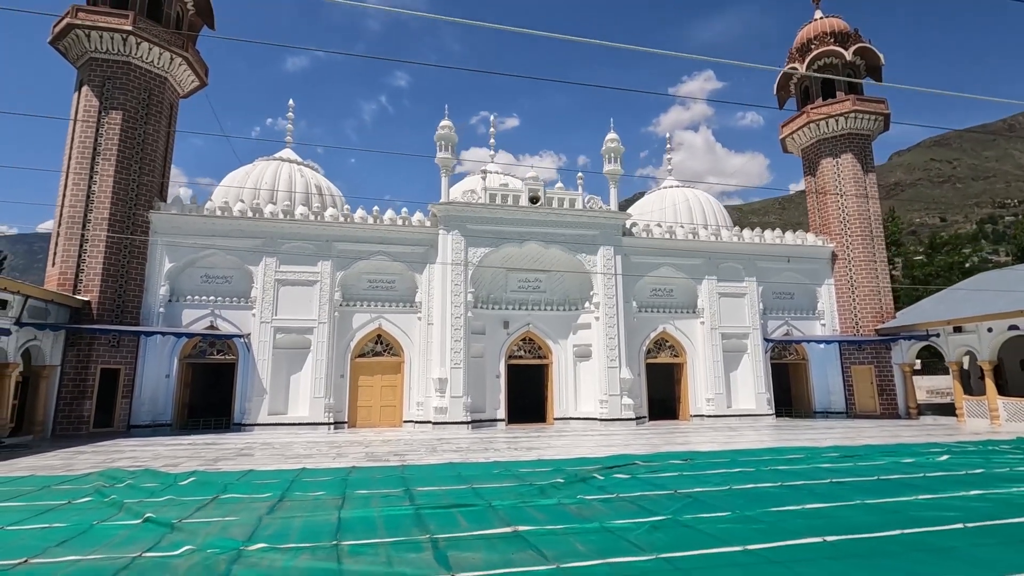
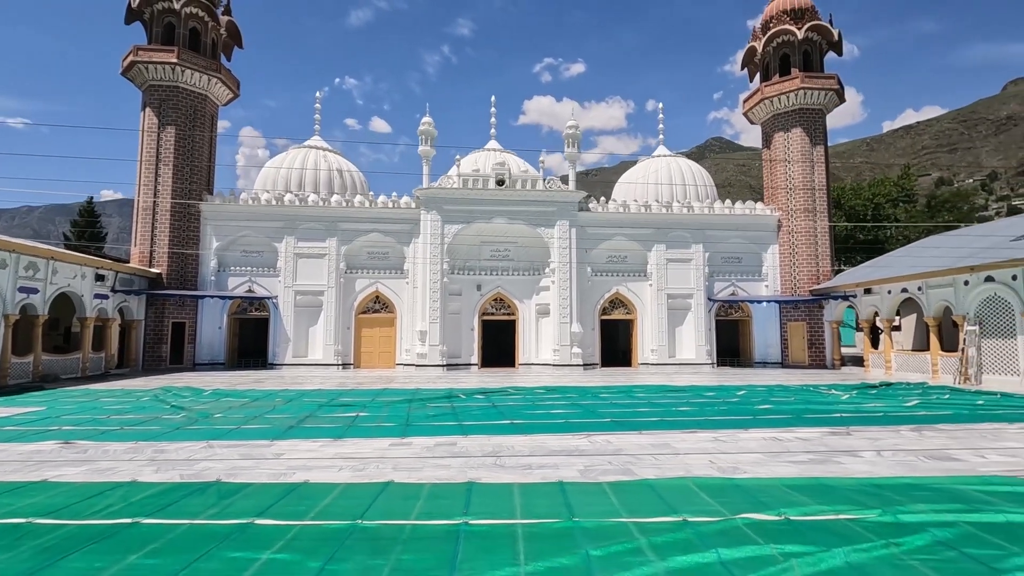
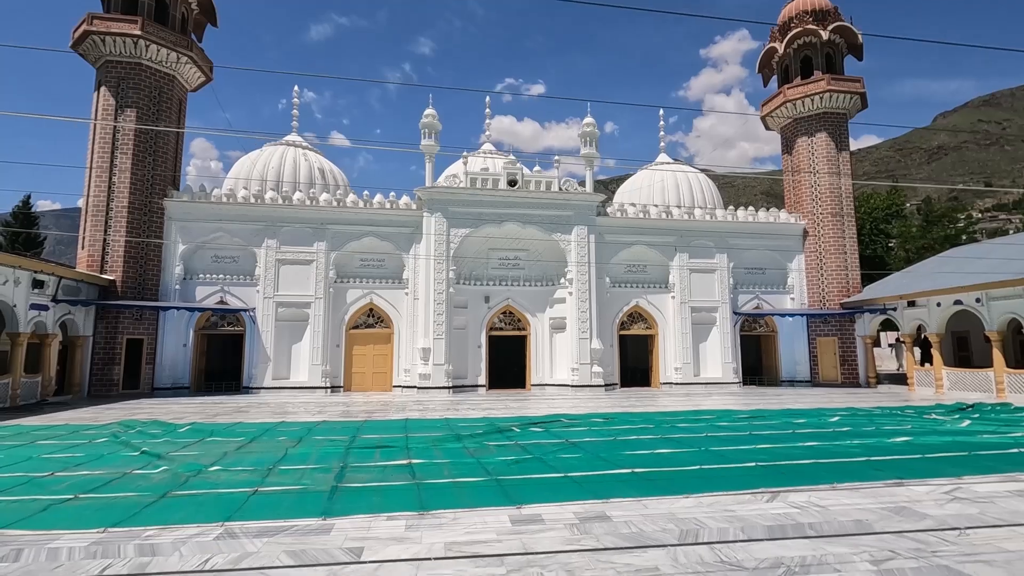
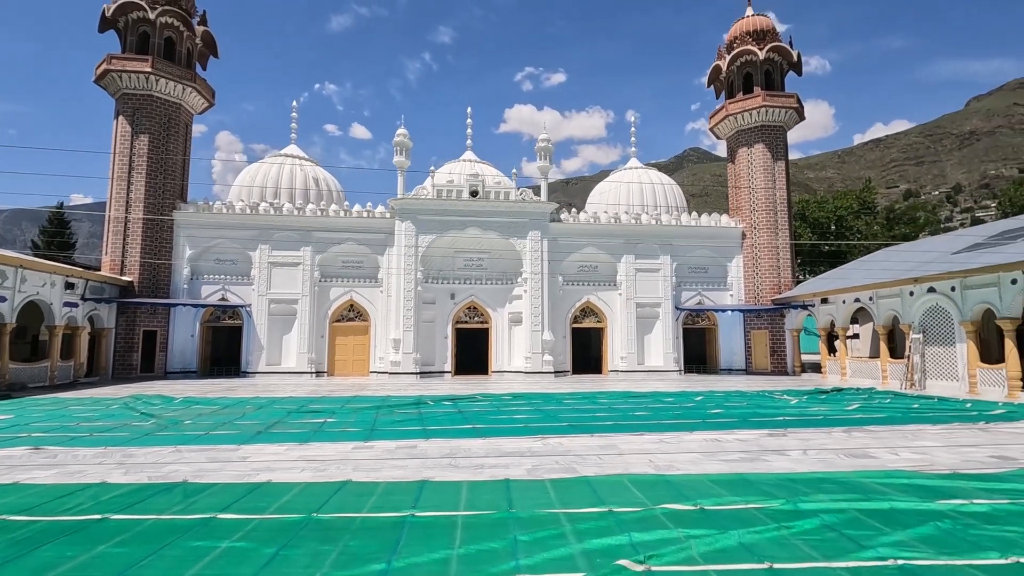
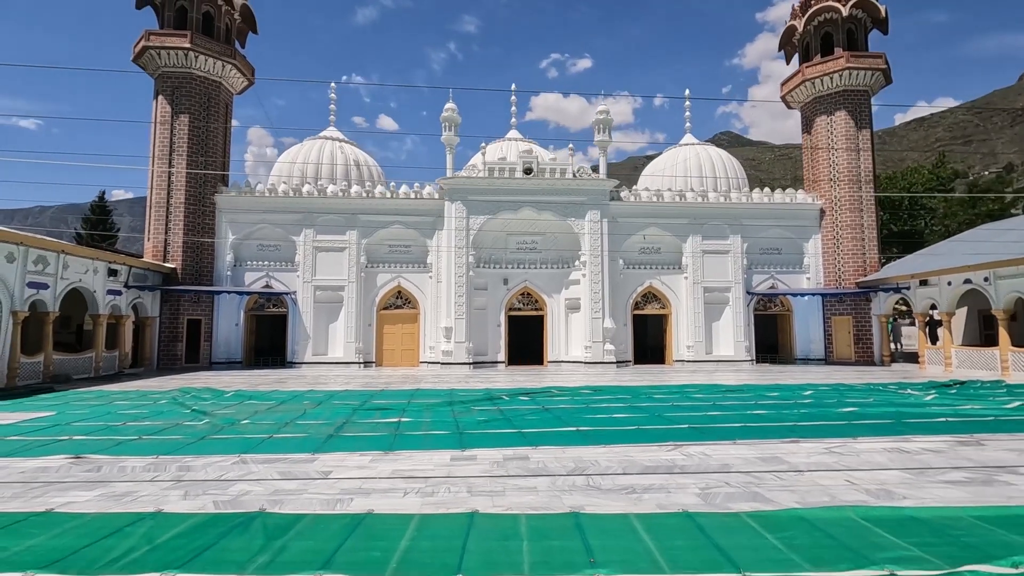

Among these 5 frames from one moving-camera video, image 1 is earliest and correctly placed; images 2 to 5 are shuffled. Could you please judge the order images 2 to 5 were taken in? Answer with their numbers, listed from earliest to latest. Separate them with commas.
3, 5, 2, 4
